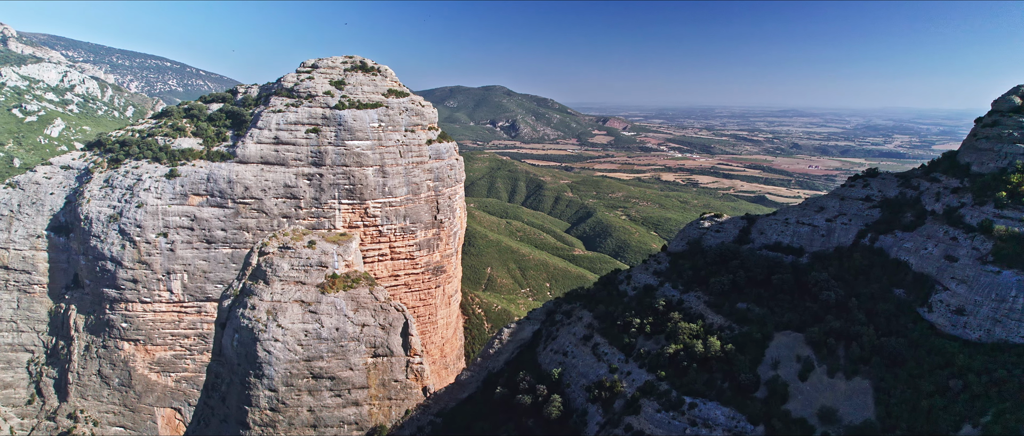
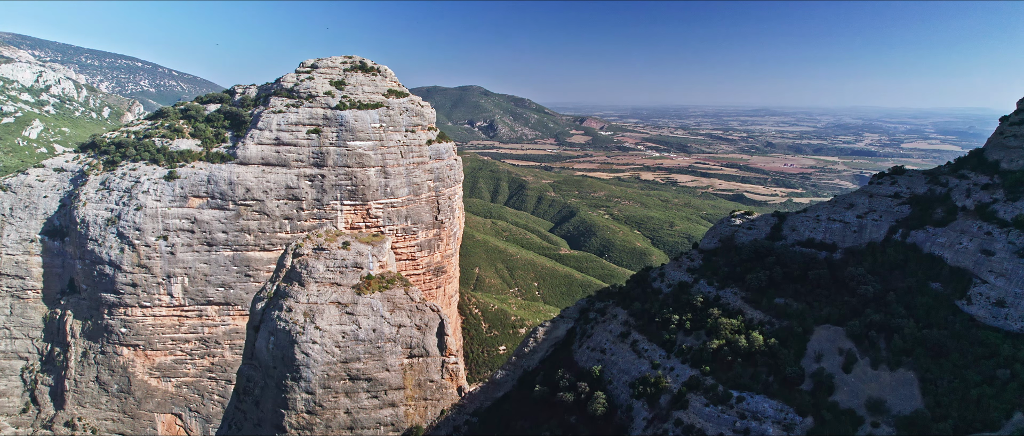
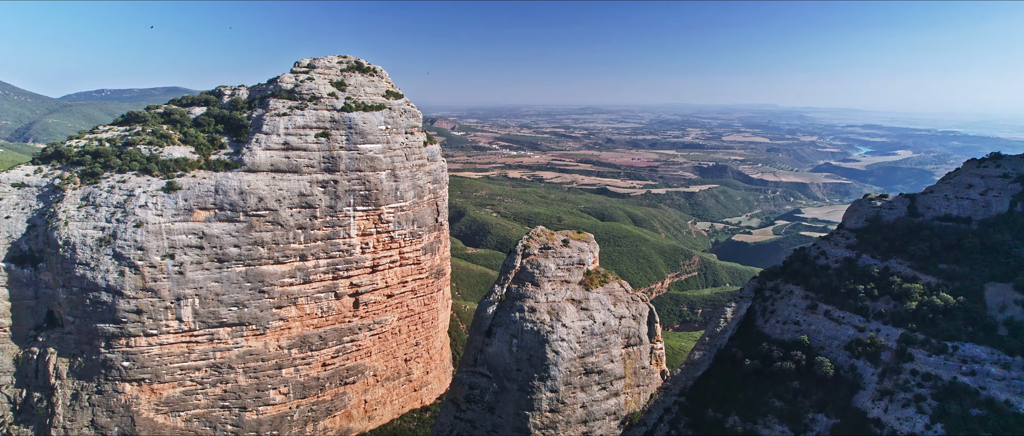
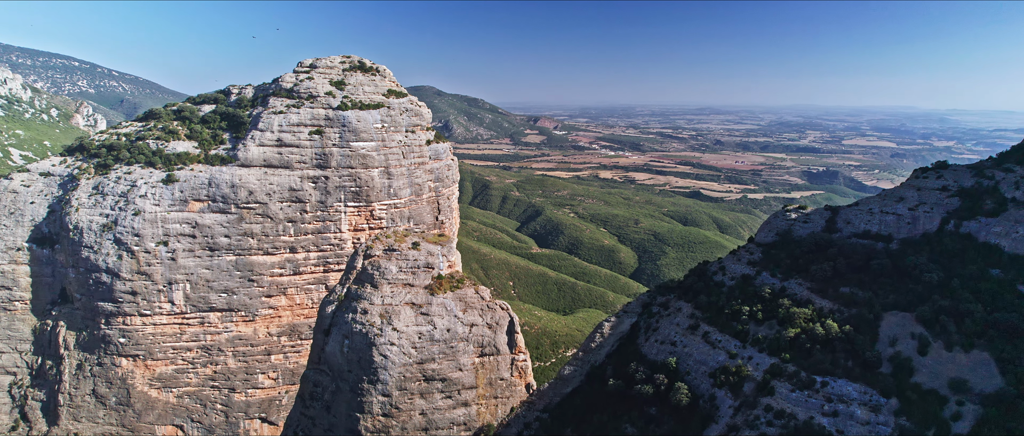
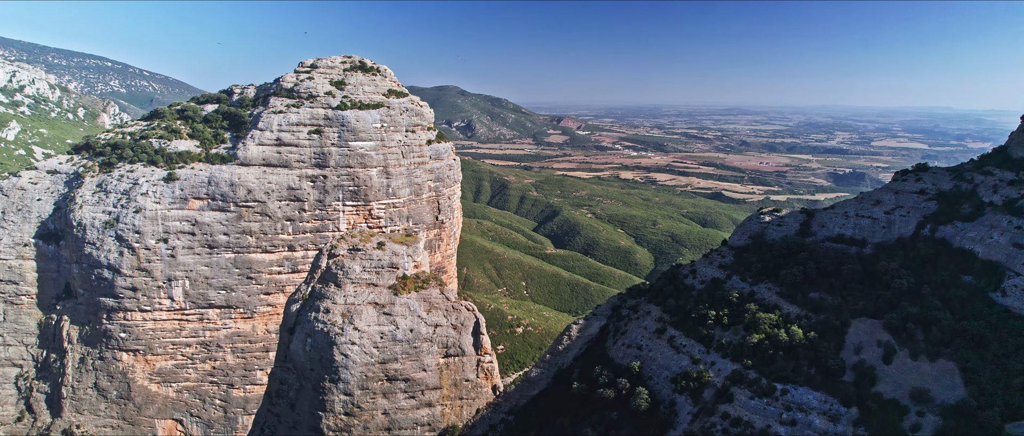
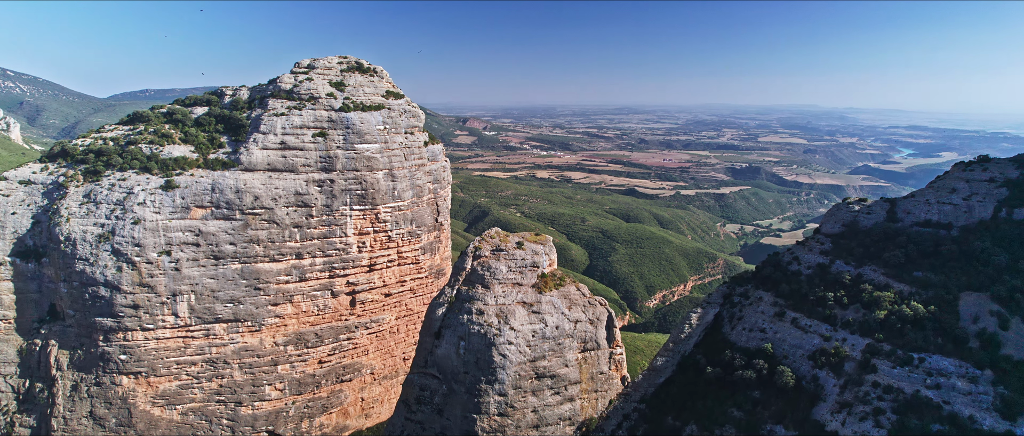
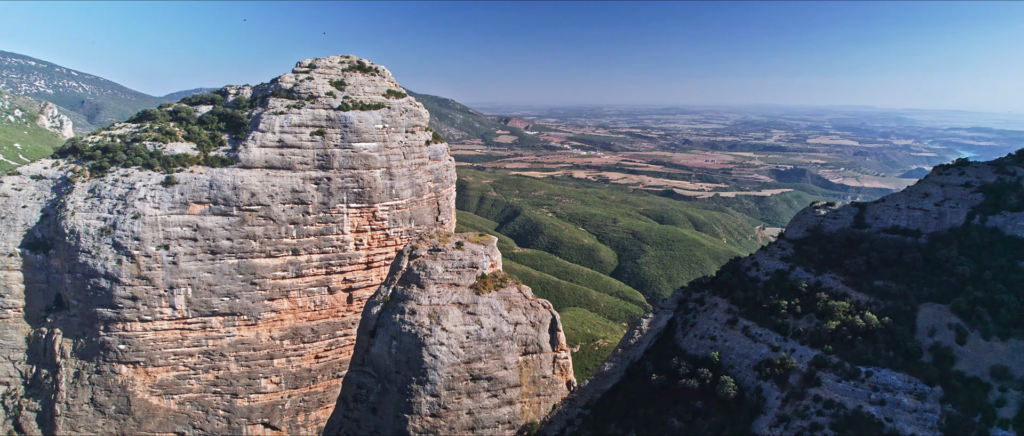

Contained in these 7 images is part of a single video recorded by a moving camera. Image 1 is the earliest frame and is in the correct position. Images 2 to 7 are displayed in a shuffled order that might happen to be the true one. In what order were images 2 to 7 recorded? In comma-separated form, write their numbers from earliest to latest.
2, 5, 4, 7, 6, 3
